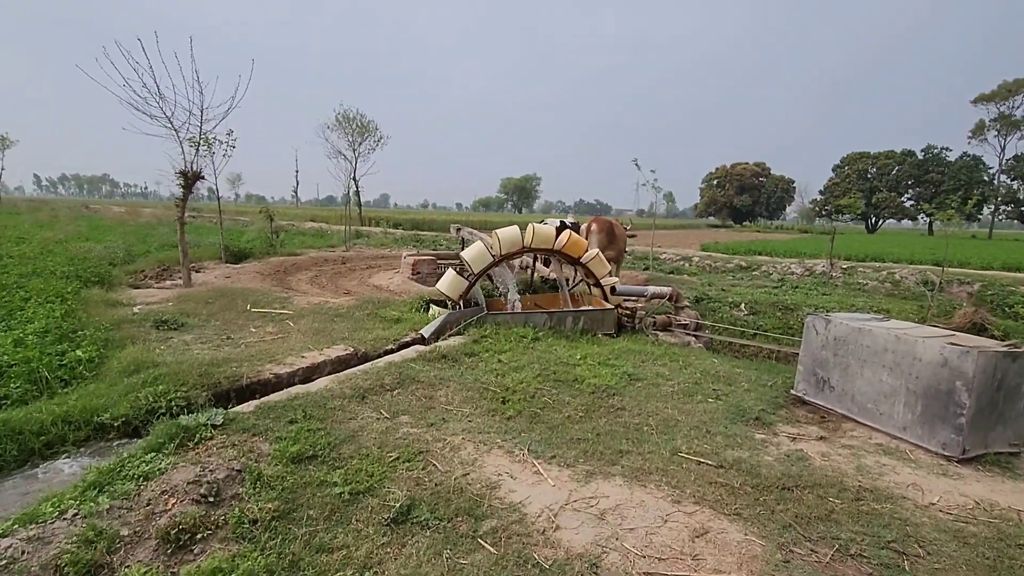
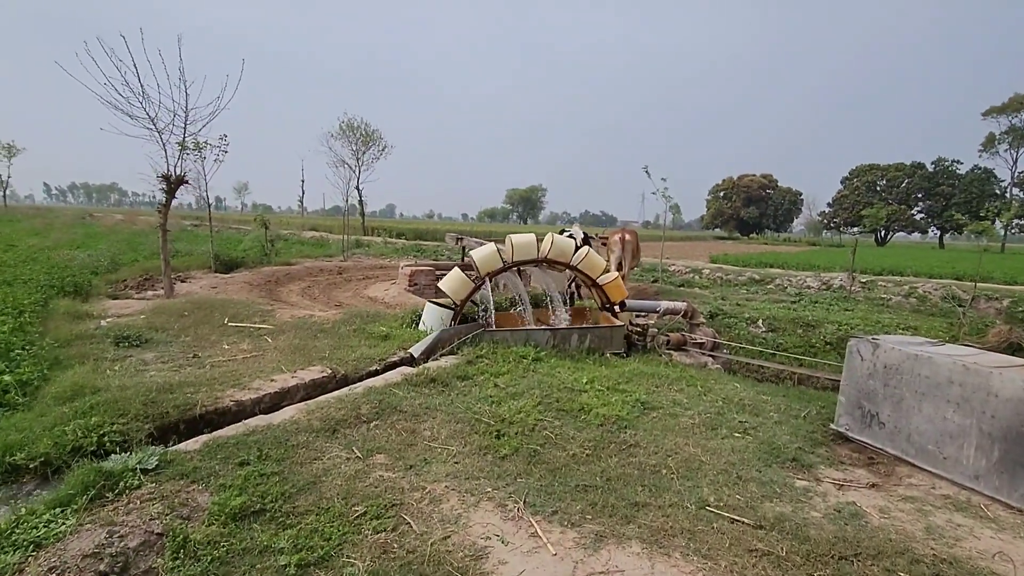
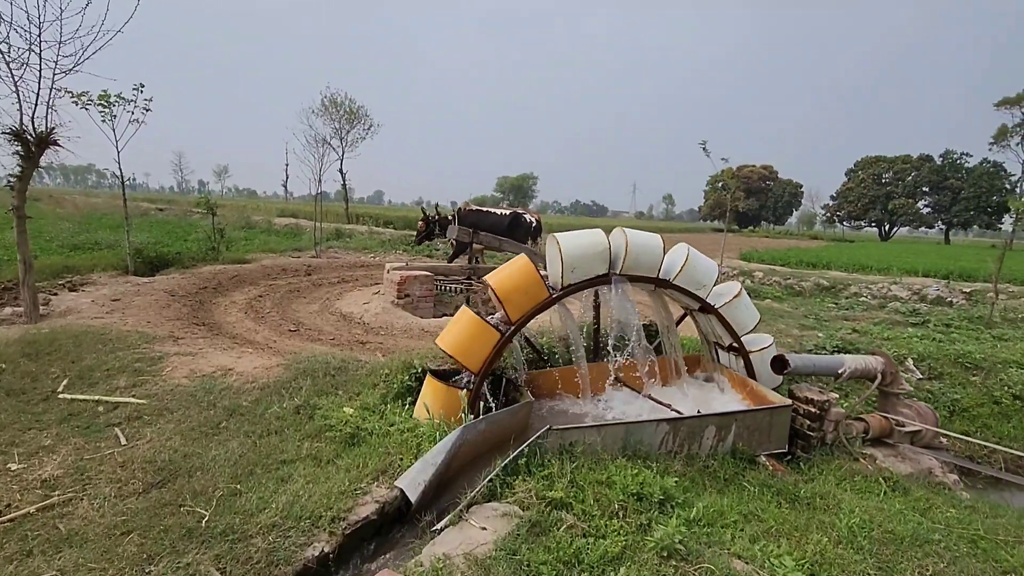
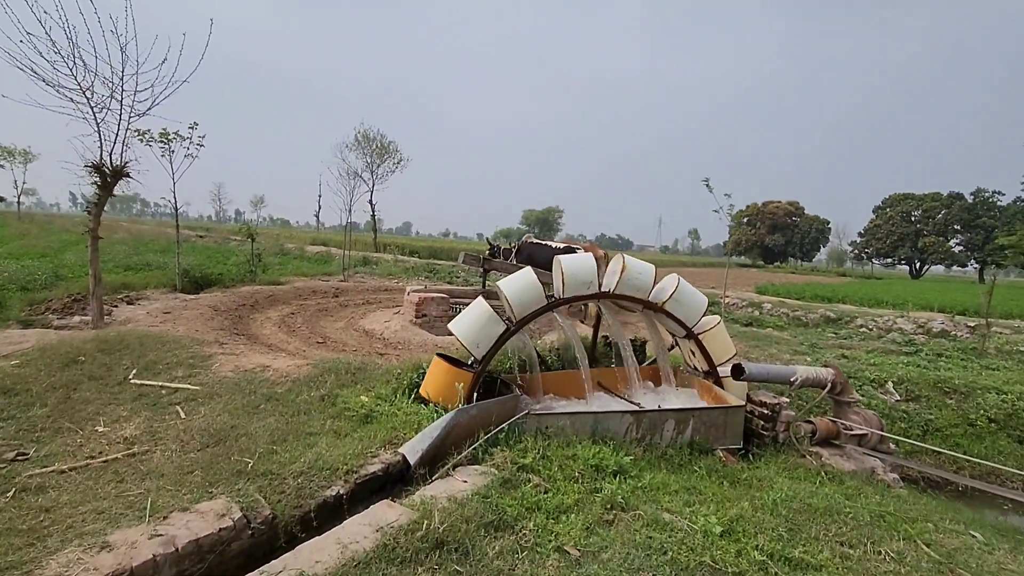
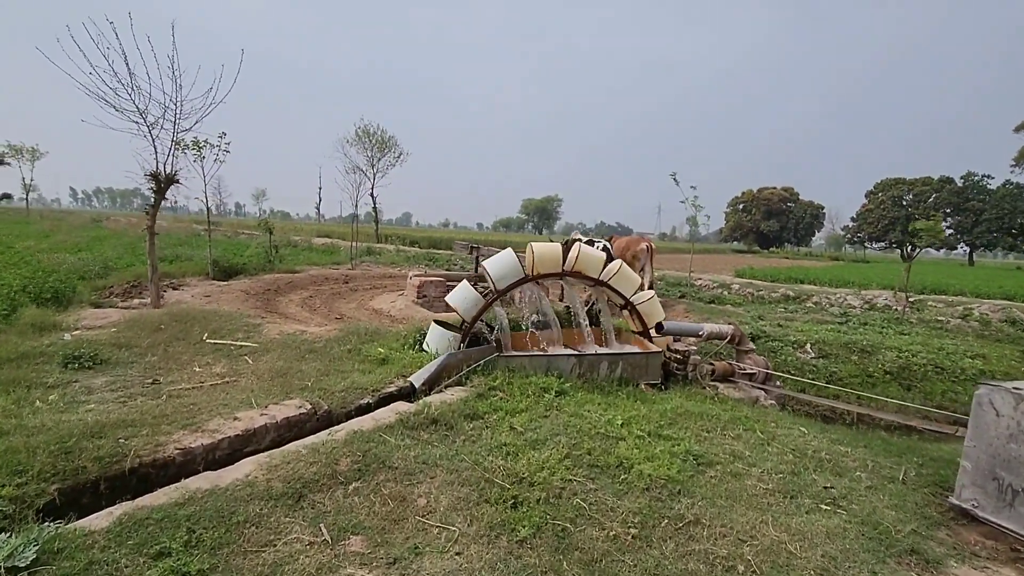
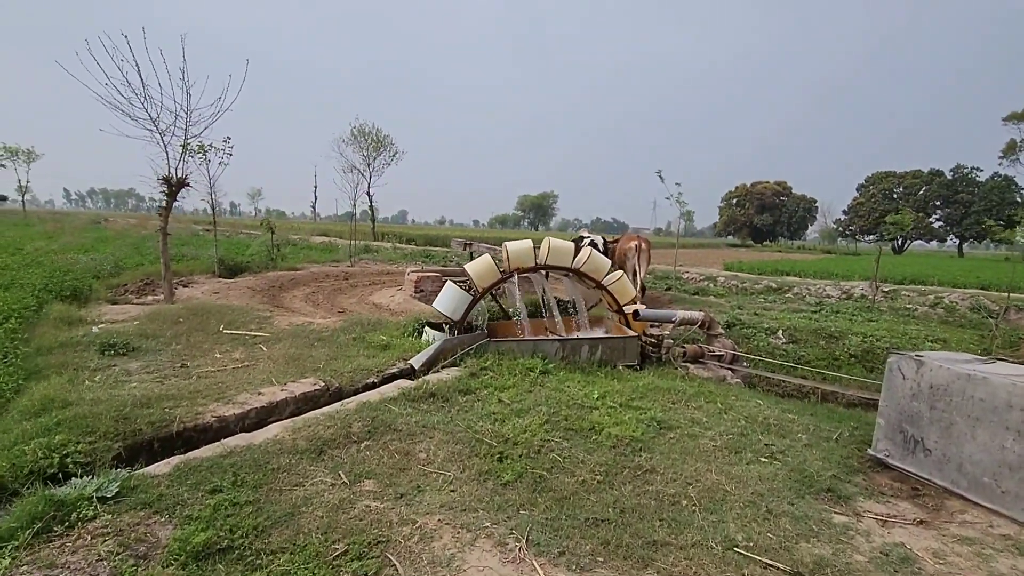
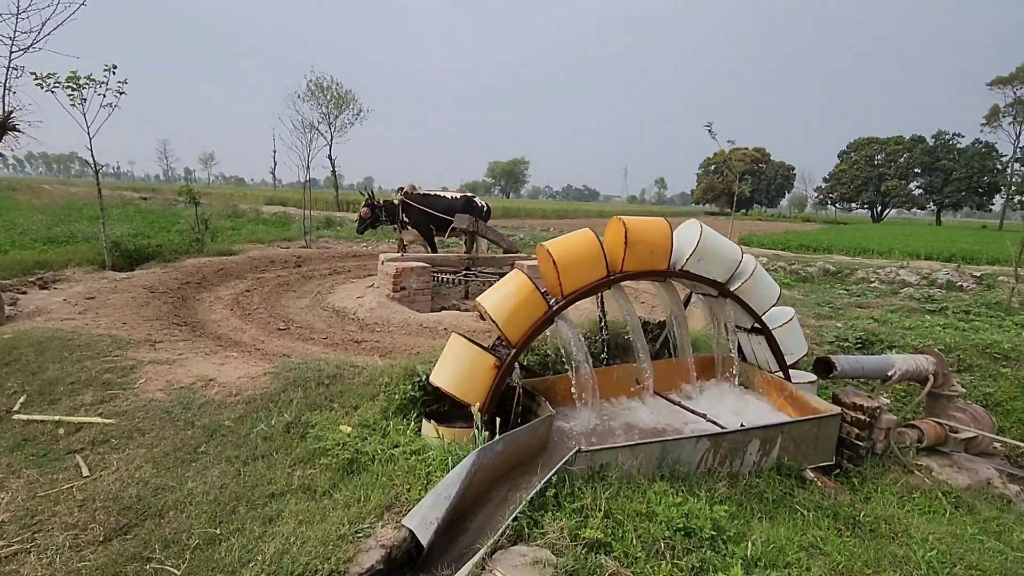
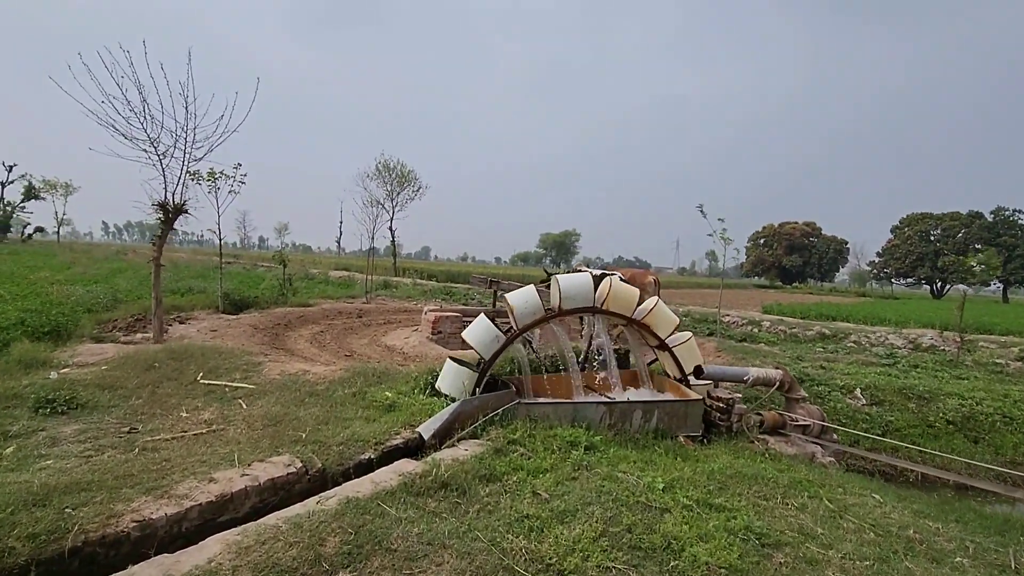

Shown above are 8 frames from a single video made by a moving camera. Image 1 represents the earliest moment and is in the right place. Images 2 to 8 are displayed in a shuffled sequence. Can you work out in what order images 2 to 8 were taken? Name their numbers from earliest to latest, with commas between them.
2, 6, 5, 8, 4, 3, 7
